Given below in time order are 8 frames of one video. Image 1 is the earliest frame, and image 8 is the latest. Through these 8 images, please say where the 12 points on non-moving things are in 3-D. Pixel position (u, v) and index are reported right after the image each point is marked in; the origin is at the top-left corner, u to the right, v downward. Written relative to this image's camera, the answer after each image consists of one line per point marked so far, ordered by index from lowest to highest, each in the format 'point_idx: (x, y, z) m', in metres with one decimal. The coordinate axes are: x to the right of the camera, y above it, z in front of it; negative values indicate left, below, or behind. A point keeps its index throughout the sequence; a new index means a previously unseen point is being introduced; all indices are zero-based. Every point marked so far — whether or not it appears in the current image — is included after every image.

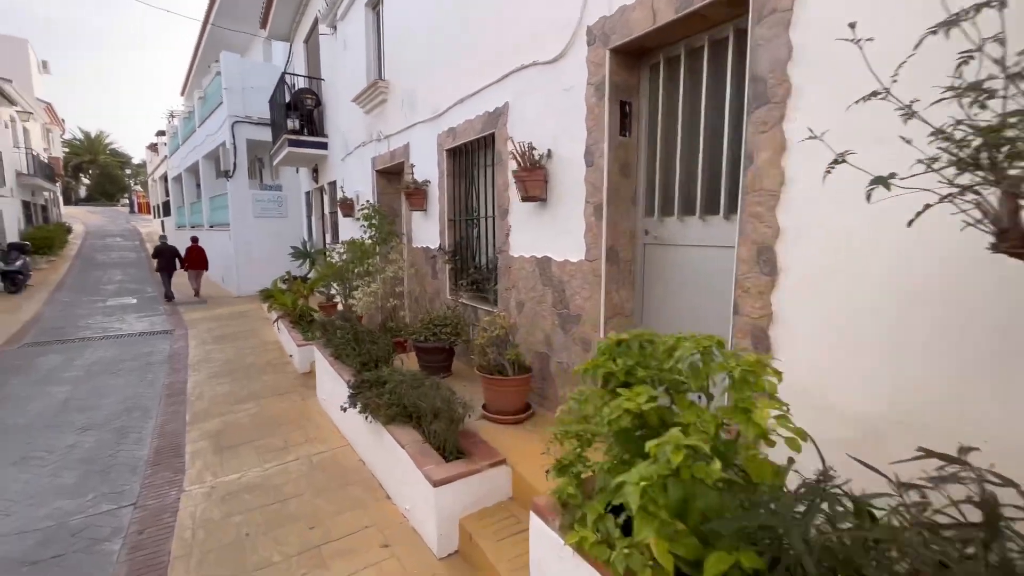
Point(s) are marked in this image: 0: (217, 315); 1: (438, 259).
0: (-7.6, -0.7, +11.8) m
1: (-0.8, +0.3, +5.2) m
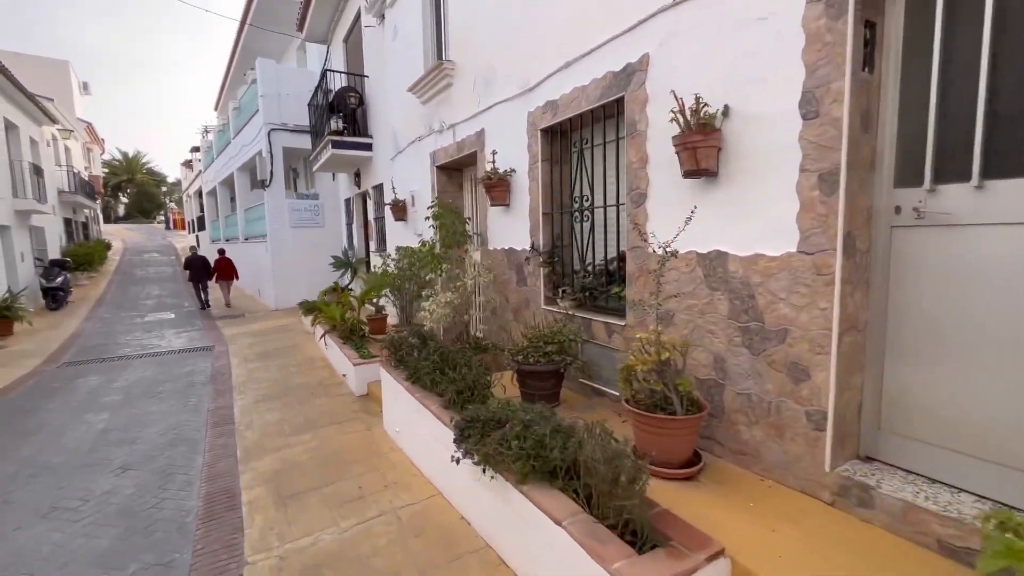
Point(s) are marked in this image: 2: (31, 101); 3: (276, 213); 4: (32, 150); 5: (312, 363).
0: (-6.2, -1.0, +11.2) m
1: (+0.2, +0.2, +4.4) m
2: (-16.6, +6.4, +15.8) m
3: (-7.1, +2.2, +13.8) m
4: (-18.0, +5.2, +17.2) m
5: (-3.4, -1.3, +7.7) m
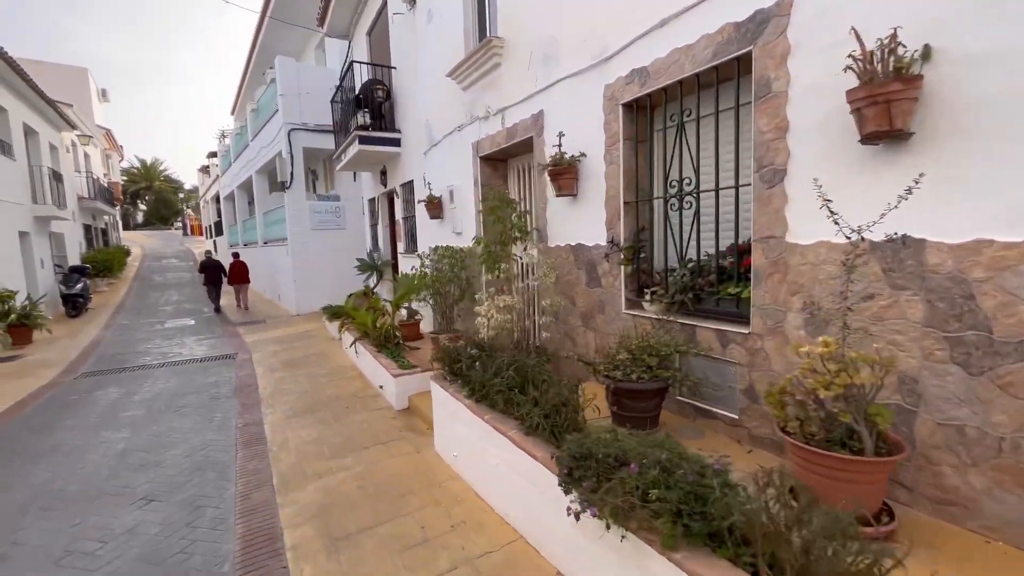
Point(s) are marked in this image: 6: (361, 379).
0: (-5.5, -1.1, +10.8) m
1: (+0.8, +0.2, +3.8) m
2: (-15.8, +6.1, +15.7) m
3: (-6.3, +2.1, +13.4) m
4: (-17.2, +4.9, +17.1) m
5: (-2.7, -1.3, +7.2) m
6: (-2.2, -1.3, +6.7) m
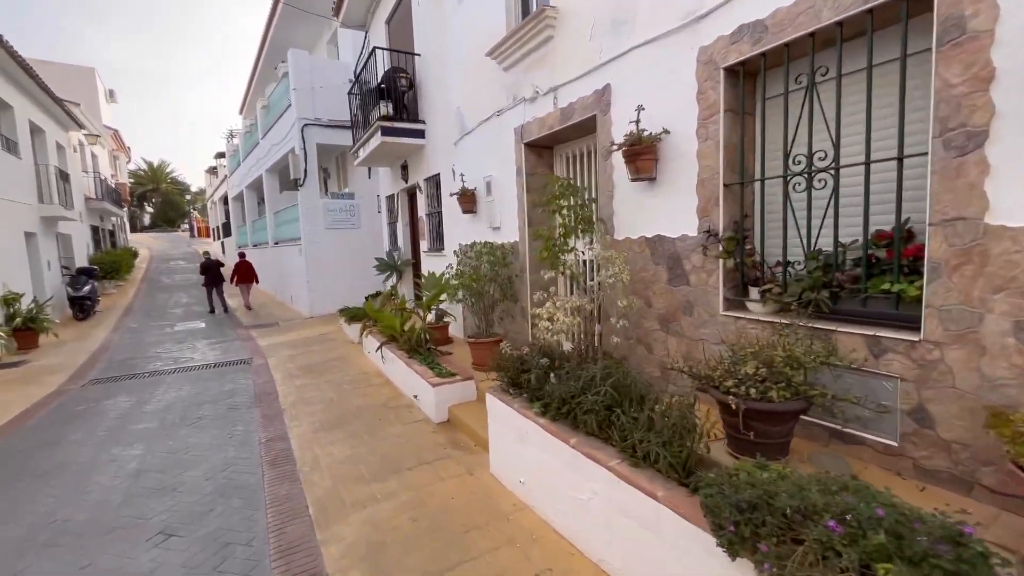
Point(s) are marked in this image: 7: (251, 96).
0: (-4.9, -1.2, +10.3) m
1: (+1.3, +0.3, +3.3) m
2: (-15.1, +6.1, +15.3) m
3: (-5.7, +2.1, +12.9) m
4: (-16.5, +4.8, +16.7) m
5: (-2.1, -1.3, +6.7) m
6: (-1.7, -1.3, +6.2) m
7: (-11.1, +8.2, +19.6) m
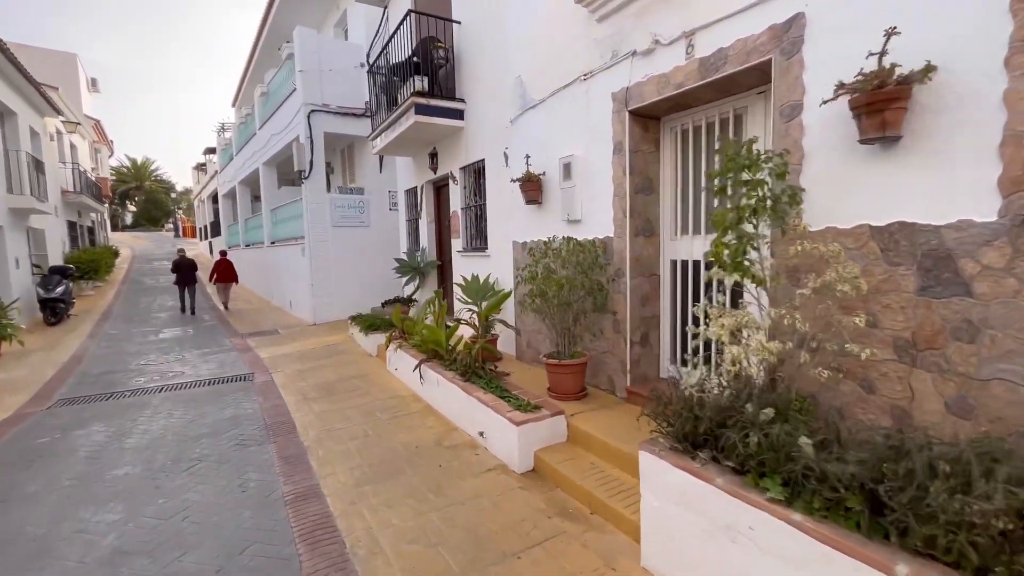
0: (-4.1, -1.2, +9.0) m
1: (+2.2, +0.2, +2.1) m
2: (-14.5, +6.0, +13.8) m
3: (-5.0, +2.0, +11.6) m
4: (-15.9, +4.8, +15.2) m
5: (-1.3, -1.4, +5.5) m
6: (-0.8, -1.4, +5.0) m
7: (-10.5, +8.1, +18.3) m
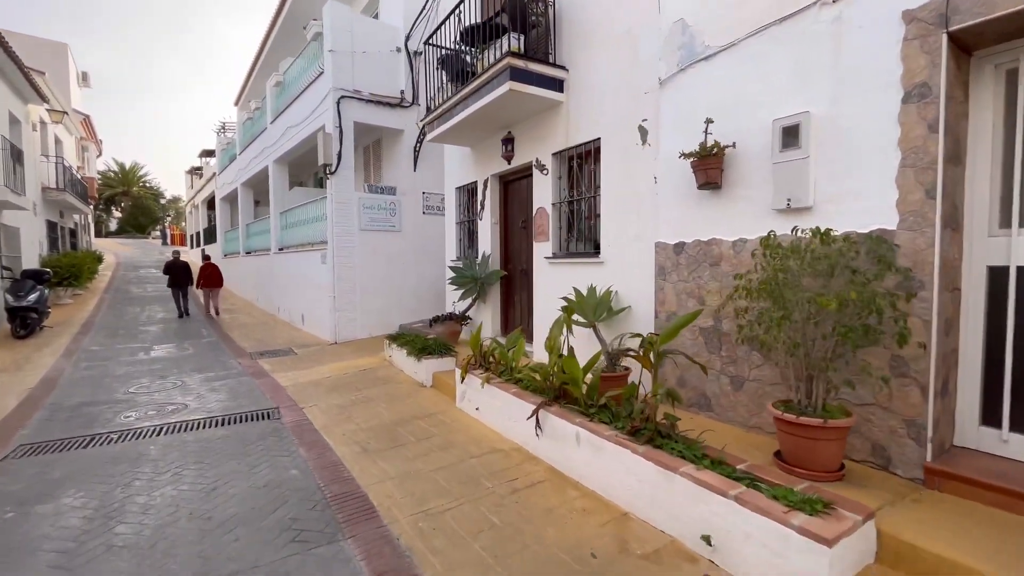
0: (-2.9, -1.4, +7.3) m
1: (+3.7, +0.1, +0.7) m
2: (-13.2, +5.9, +12.1) m
3: (-3.7, +1.7, +10.0) m
4: (-14.7, +4.6, +13.5) m
5: (+0.1, -1.5, +3.9) m
6: (+0.5, -1.5, +3.4) m
7: (-9.3, +7.7, +16.8) m
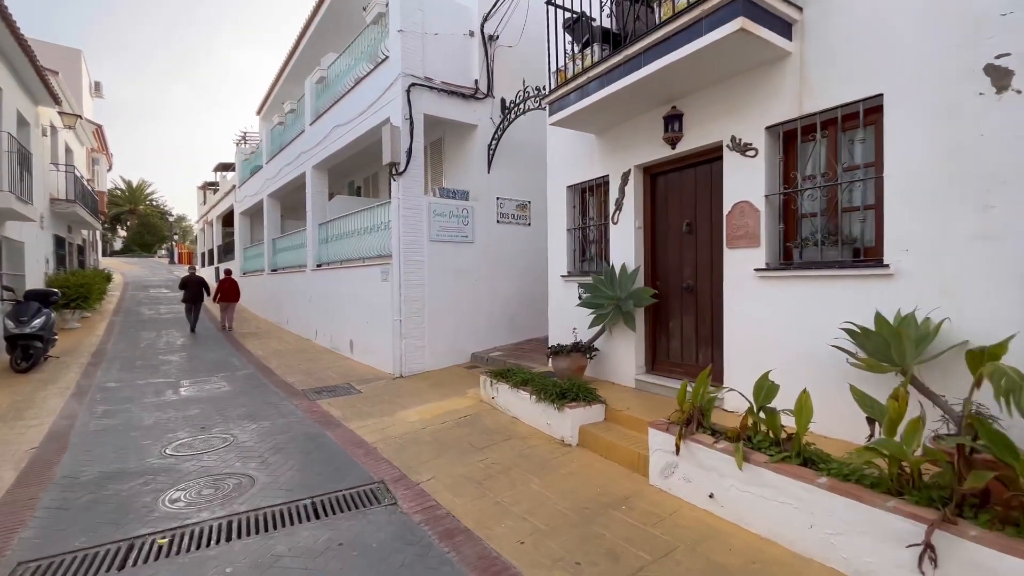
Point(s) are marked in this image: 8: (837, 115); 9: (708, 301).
0: (-1.0, -1.7, +5.6) m
1: (+5.5, +0.1, -1.0) m
2: (-11.3, +5.4, +10.7) m
3: (-1.9, +1.3, +8.4) m
4: (-12.8, +4.1, +12.0) m
5: (+1.9, -1.7, +2.1) m
6: (+2.4, -1.6, +1.6) m
7: (-7.5, +7.0, +15.4) m
8: (+2.7, +1.5, +3.9) m
9: (+2.2, -0.1, +5.1) m
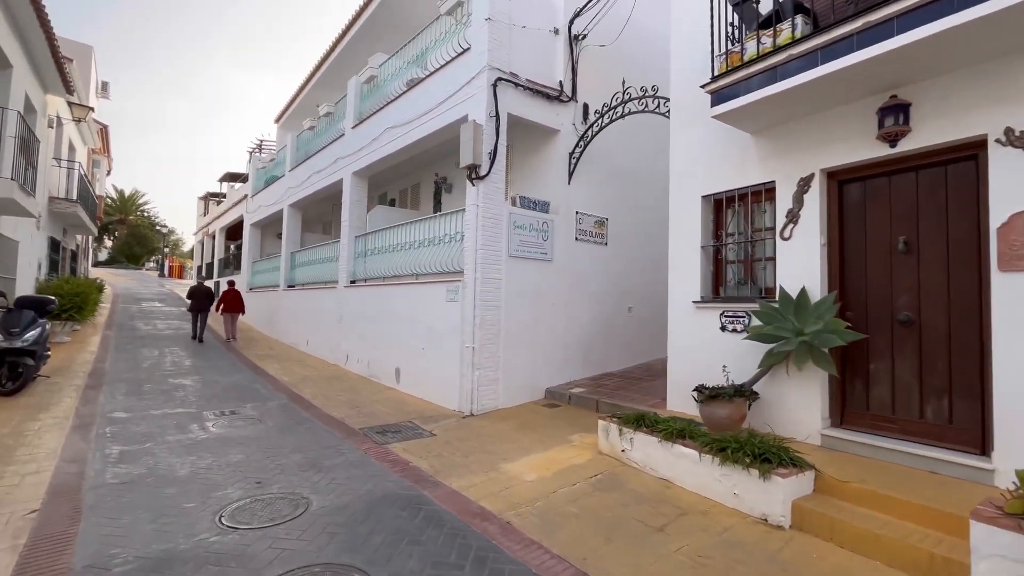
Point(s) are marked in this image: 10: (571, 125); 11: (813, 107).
0: (+0.5, -1.9, +4.3) m
1: (+7.3, +0.1, -2.0) m
2: (-9.7, +5.2, +9.5) m
3: (-0.4, +0.9, +7.3) m
4: (-11.3, +3.9, +10.7) m
5: (+3.5, -1.8, +0.9) m
6: (+4.0, -1.7, +0.5) m
7: (-6.0, +6.4, +14.4) m
8: (+4.4, +1.2, +2.9) m
9: (+3.7, -0.4, +4.0) m
10: (+1.1, +2.9, +8.3) m
11: (+3.0, +1.8, +4.6) m
